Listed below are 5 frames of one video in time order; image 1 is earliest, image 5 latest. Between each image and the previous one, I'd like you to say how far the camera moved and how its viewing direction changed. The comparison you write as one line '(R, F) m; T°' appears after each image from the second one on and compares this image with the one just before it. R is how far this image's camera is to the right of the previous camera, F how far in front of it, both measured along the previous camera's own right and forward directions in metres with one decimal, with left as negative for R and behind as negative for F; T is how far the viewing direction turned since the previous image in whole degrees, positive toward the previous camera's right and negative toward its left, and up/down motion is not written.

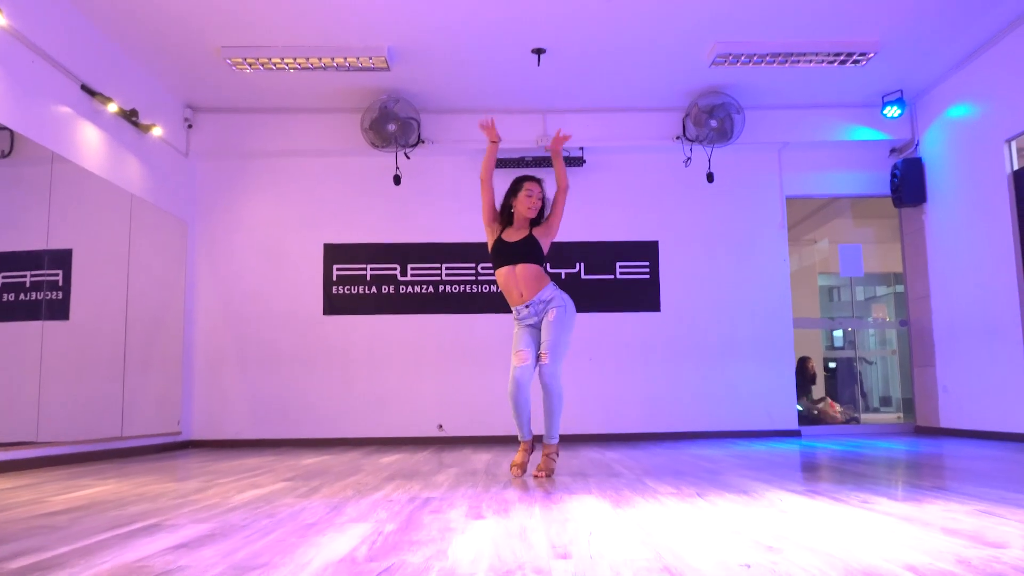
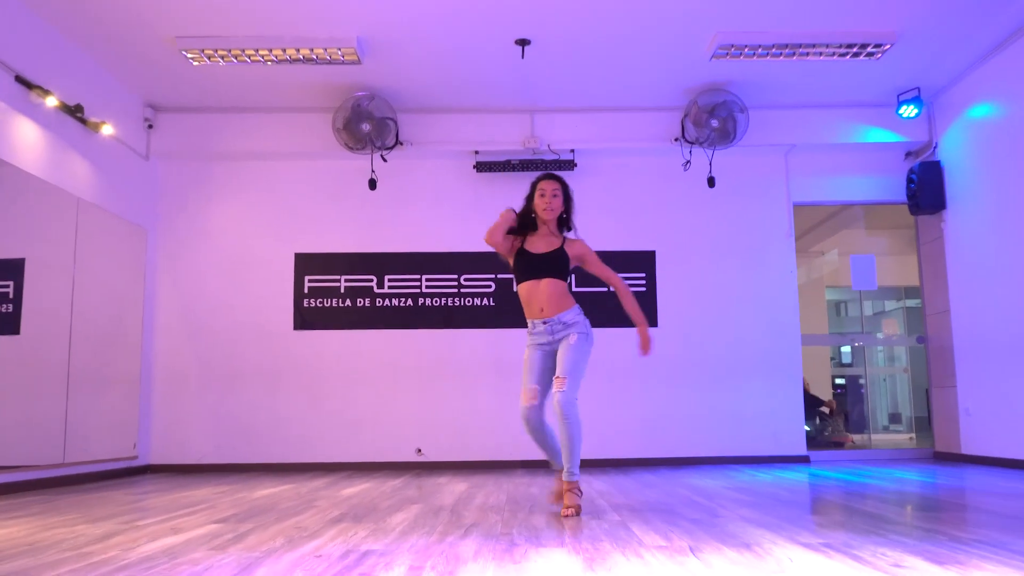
(+0.1, +0.4) m; 0°
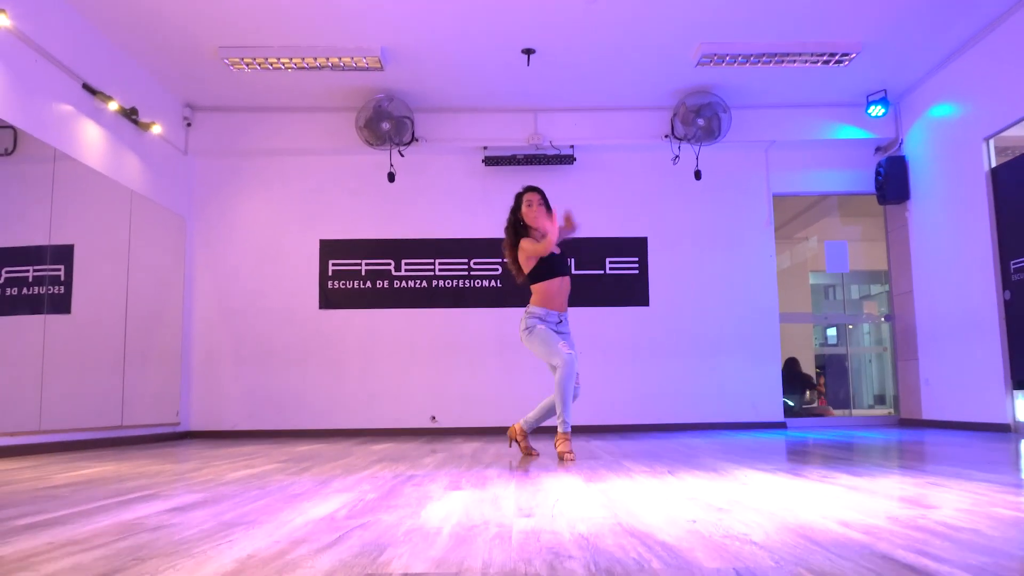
(0.0, -0.5) m; 0°
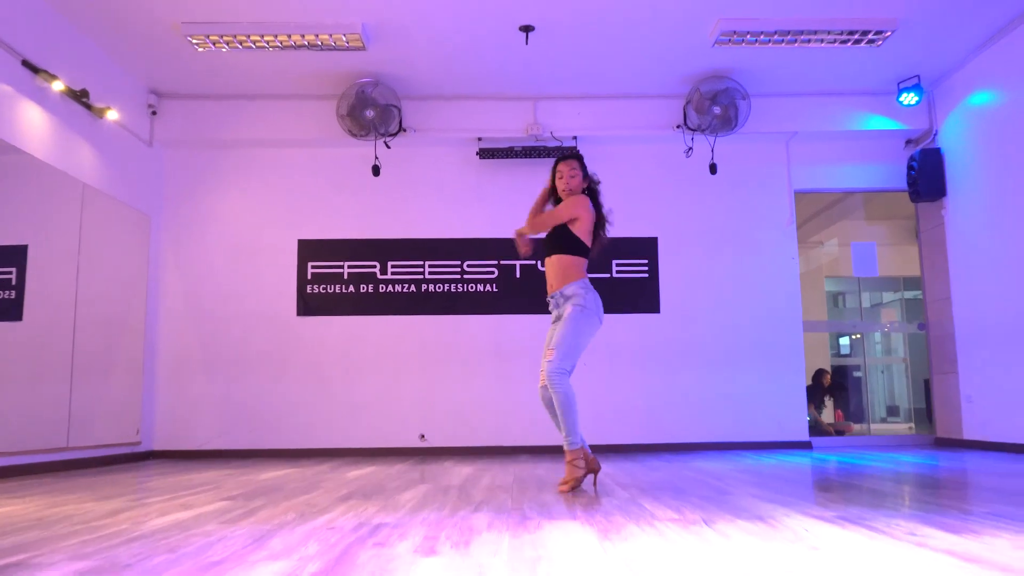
(0.0, +0.5) m; 0°
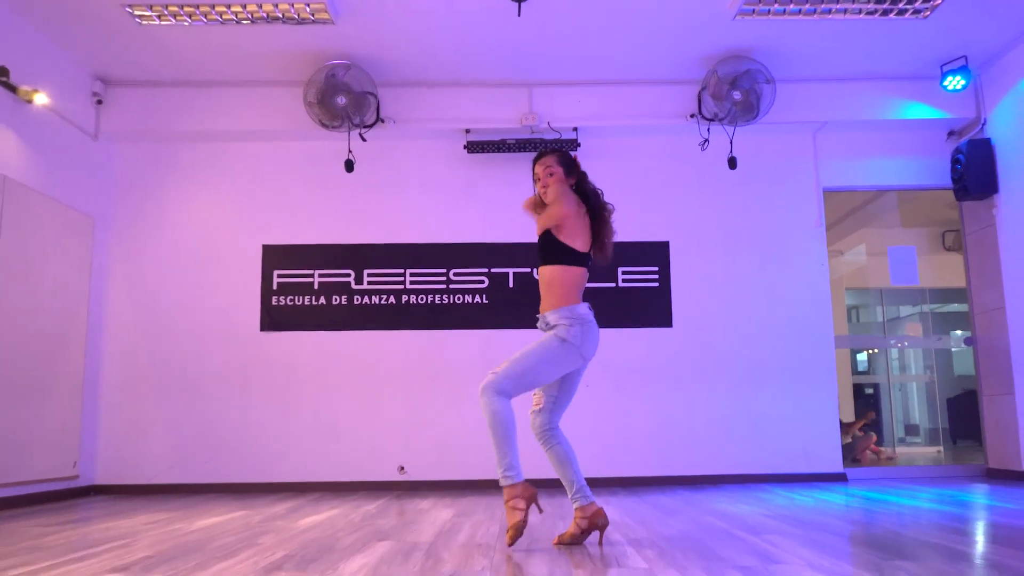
(0.0, +0.6) m; 0°
